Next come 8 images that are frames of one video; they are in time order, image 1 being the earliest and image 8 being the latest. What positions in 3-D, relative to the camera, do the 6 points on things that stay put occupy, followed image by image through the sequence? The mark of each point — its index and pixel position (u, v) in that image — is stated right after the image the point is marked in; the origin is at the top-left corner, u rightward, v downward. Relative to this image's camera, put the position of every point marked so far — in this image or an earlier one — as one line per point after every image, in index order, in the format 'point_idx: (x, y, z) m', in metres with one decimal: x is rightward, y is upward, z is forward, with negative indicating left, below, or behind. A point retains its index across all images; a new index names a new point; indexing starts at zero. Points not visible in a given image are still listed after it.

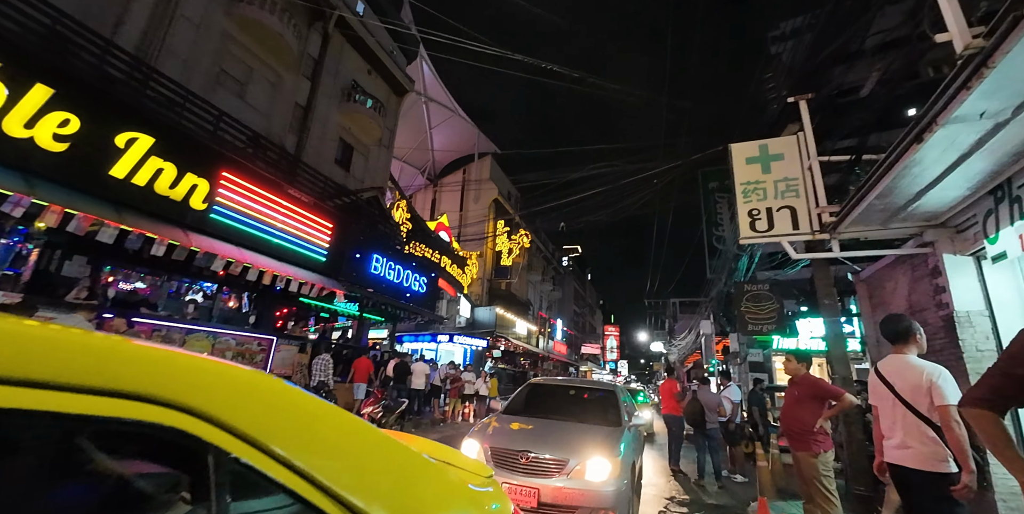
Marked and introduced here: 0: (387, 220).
0: (-4.1, +1.2, +13.6) m
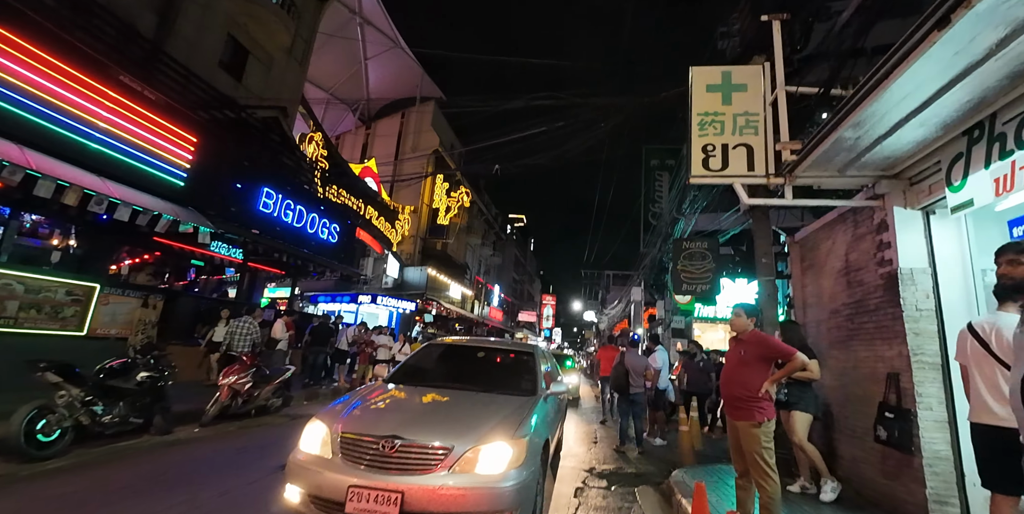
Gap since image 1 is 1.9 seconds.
0: (-6.1, +2.8, +11.6) m
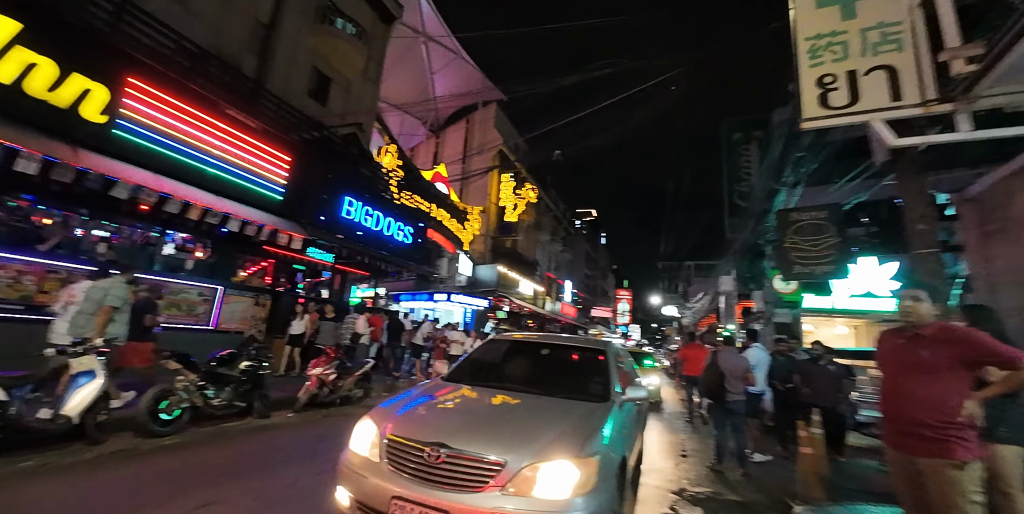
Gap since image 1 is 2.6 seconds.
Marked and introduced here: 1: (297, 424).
0: (-4.2, +2.8, +12.0) m
1: (-3.3, -2.6, +6.3) m
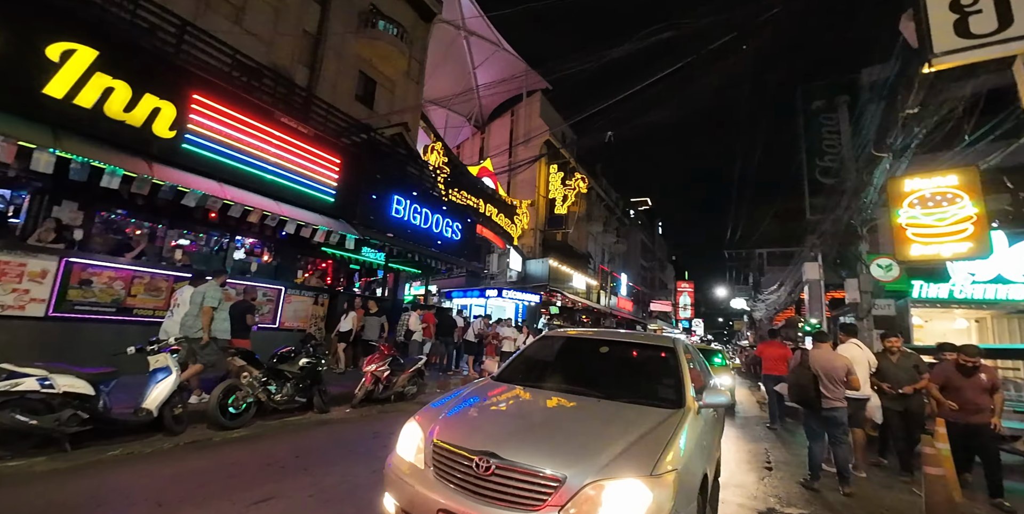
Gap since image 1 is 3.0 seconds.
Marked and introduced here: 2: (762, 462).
0: (-2.9, +2.9, +12.0) m
1: (-2.5, -2.6, +6.3) m
2: (+3.7, -3.0, +5.9) m
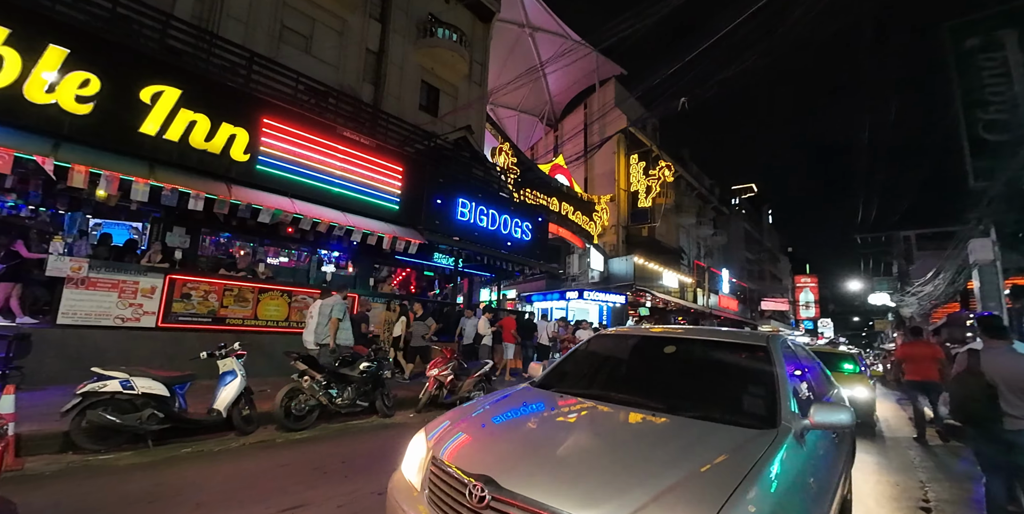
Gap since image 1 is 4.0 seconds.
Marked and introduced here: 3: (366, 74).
0: (-0.9, +2.8, +11.9) m
1: (-1.5, -2.6, +6.1) m
2: (+4.4, -2.6, +4.4) m
3: (-4.1, +5.3, +11.6) m
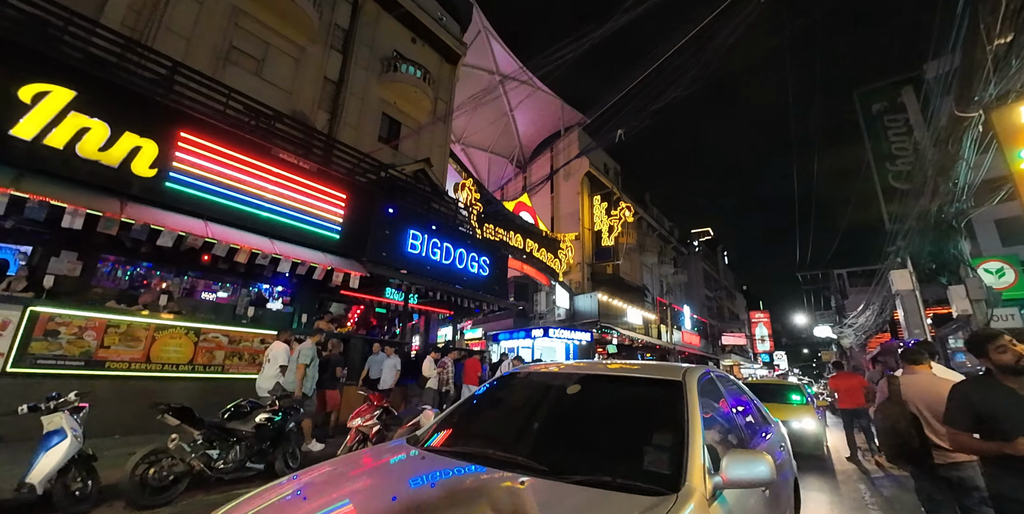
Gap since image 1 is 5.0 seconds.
0: (-2.1, +1.8, +11.6) m
1: (-2.4, -3.0, +5.3) m
2: (+3.7, -2.9, +3.9) m
3: (-5.3, +4.3, +11.4) m
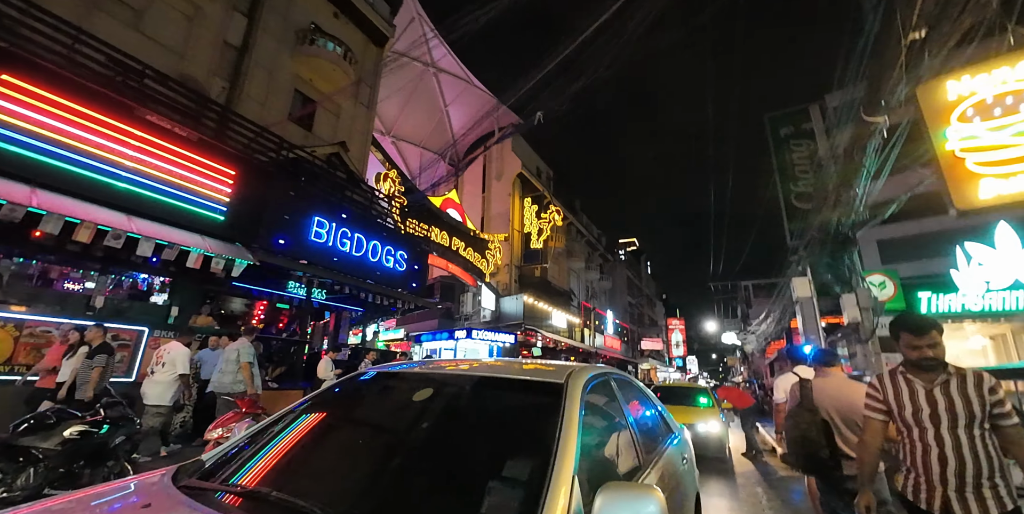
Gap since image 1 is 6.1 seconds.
0: (-4.2, +2.0, +10.6) m
1: (-3.6, -2.8, +4.3) m
2: (+2.6, -2.9, +3.9) m
3: (-7.2, +4.6, +9.9) m
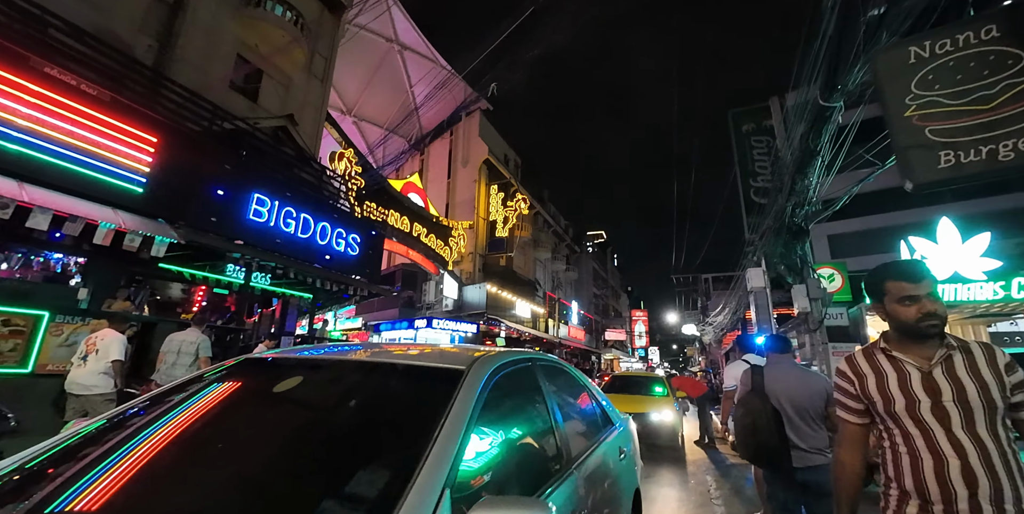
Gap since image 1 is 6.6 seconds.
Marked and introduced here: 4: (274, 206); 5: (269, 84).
0: (-5.1, +2.4, +9.9) m
1: (-4.2, -2.5, +3.7) m
2: (+2.0, -2.8, +3.8) m
3: (-8.0, +5.1, +8.9) m
4: (-5.1, +1.1, +8.9) m
5: (-6.9, +4.9, +11.3) m
